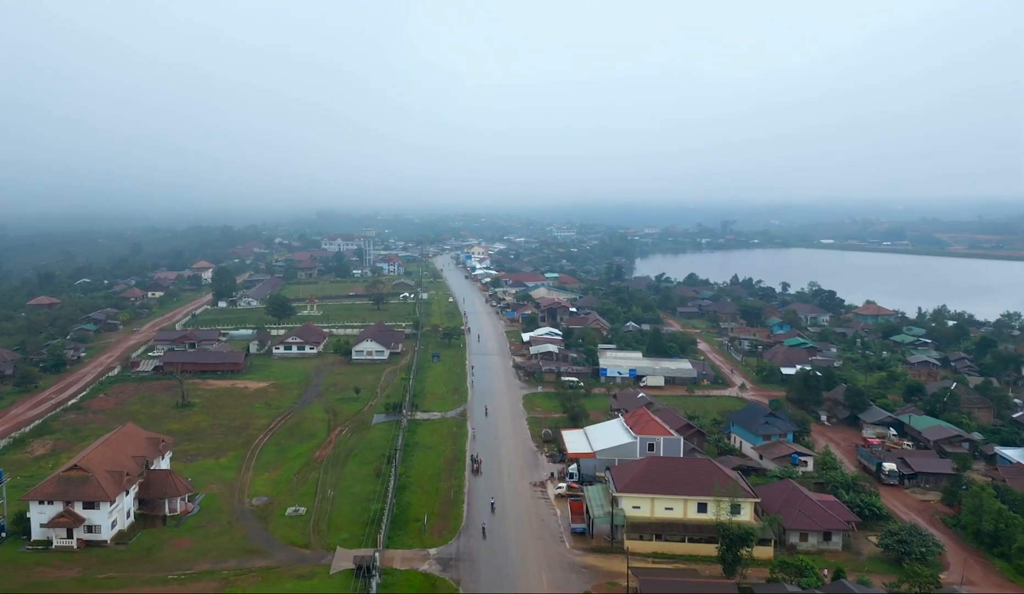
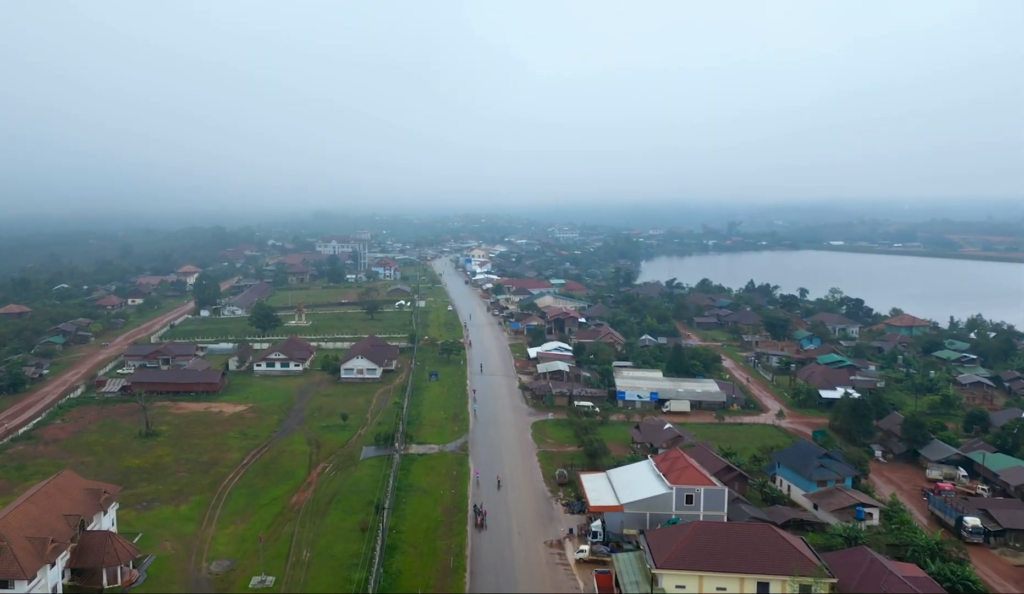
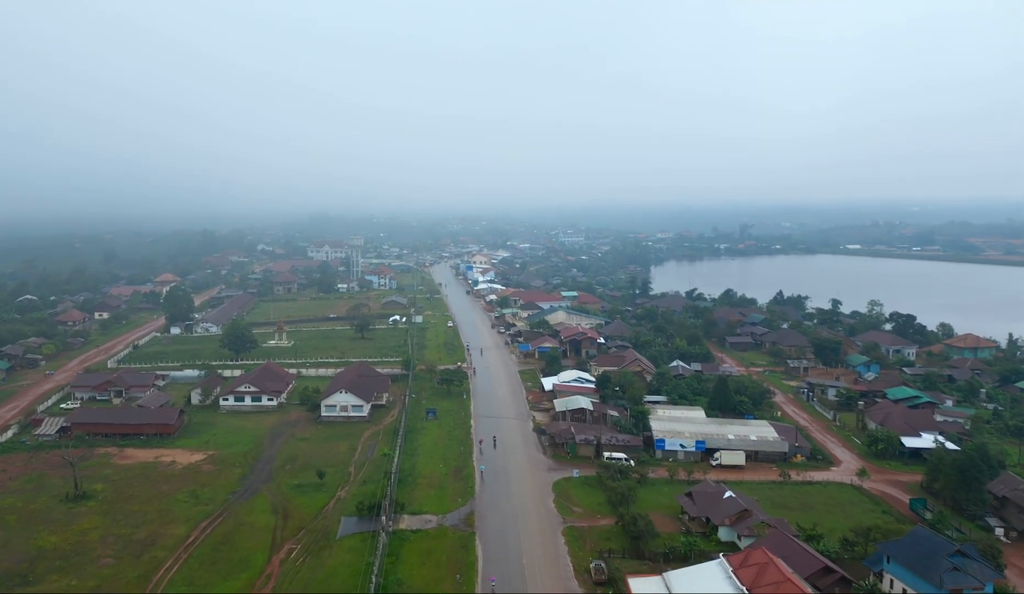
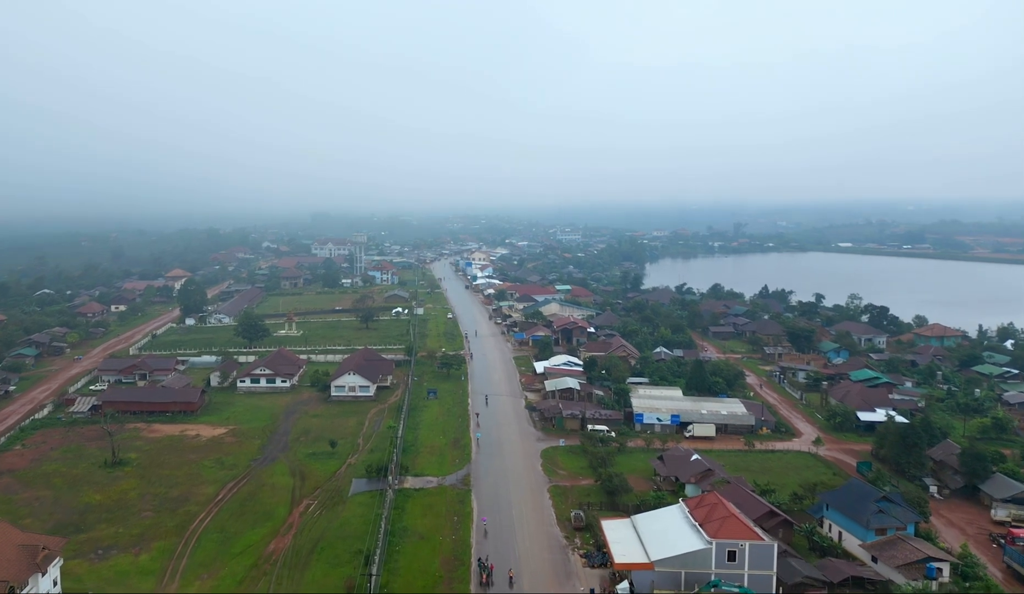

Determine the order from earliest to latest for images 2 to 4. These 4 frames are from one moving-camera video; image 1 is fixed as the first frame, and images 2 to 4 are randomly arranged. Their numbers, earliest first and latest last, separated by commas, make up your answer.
2, 4, 3
